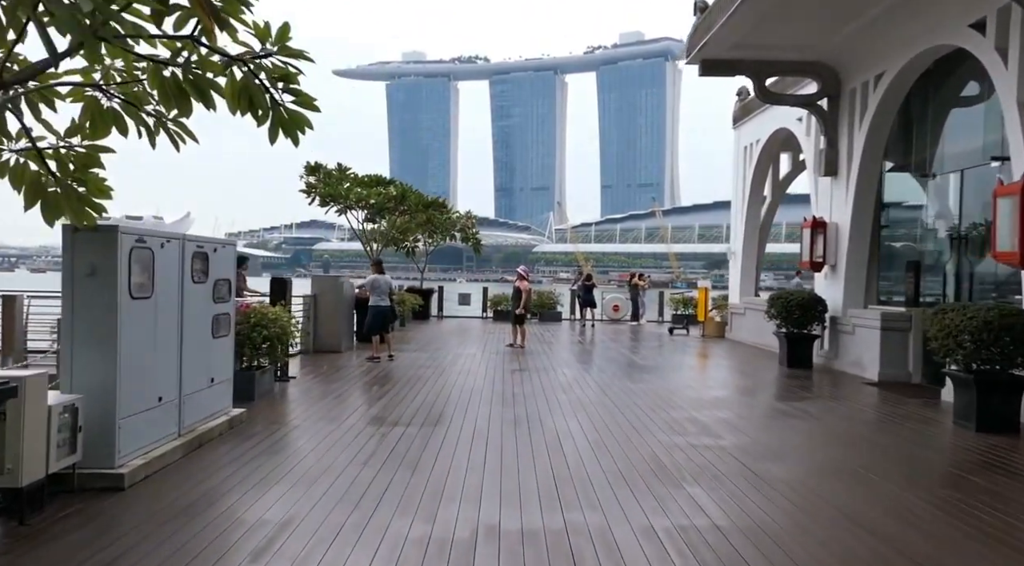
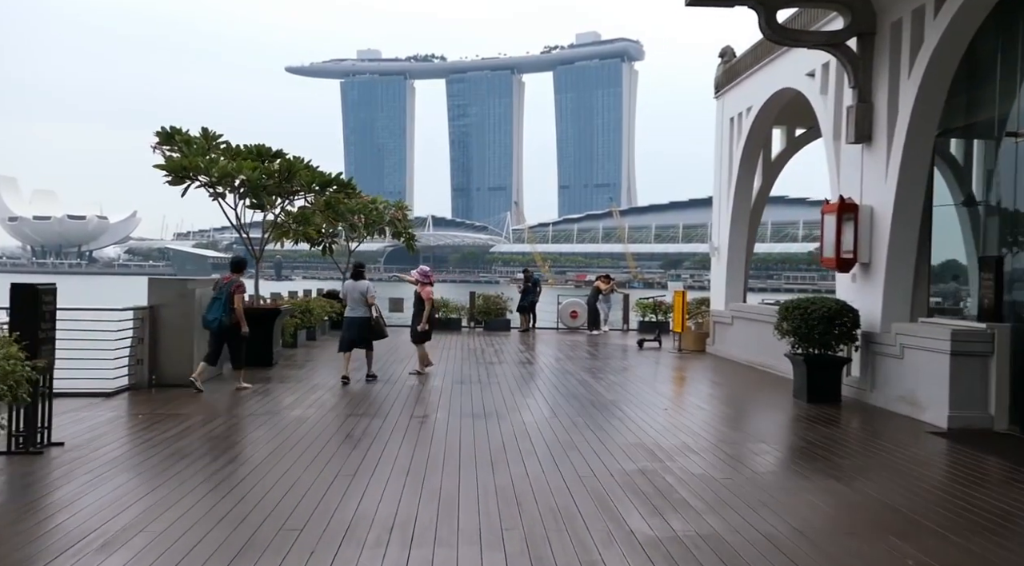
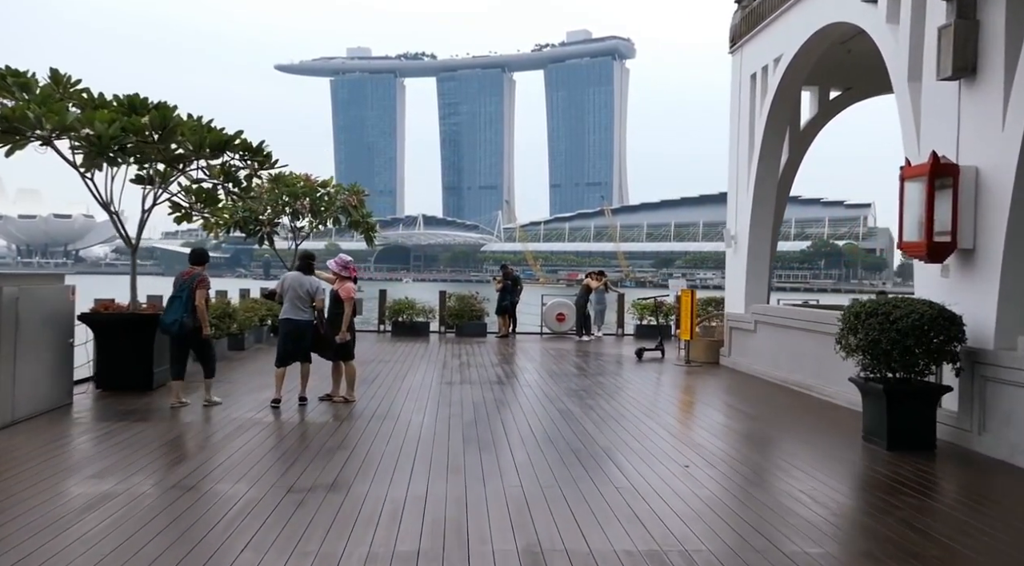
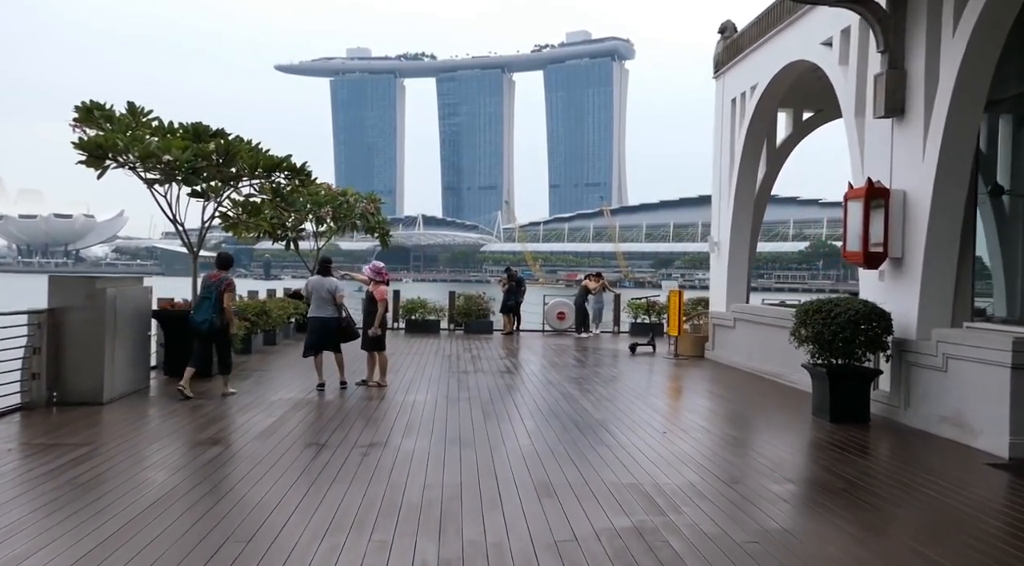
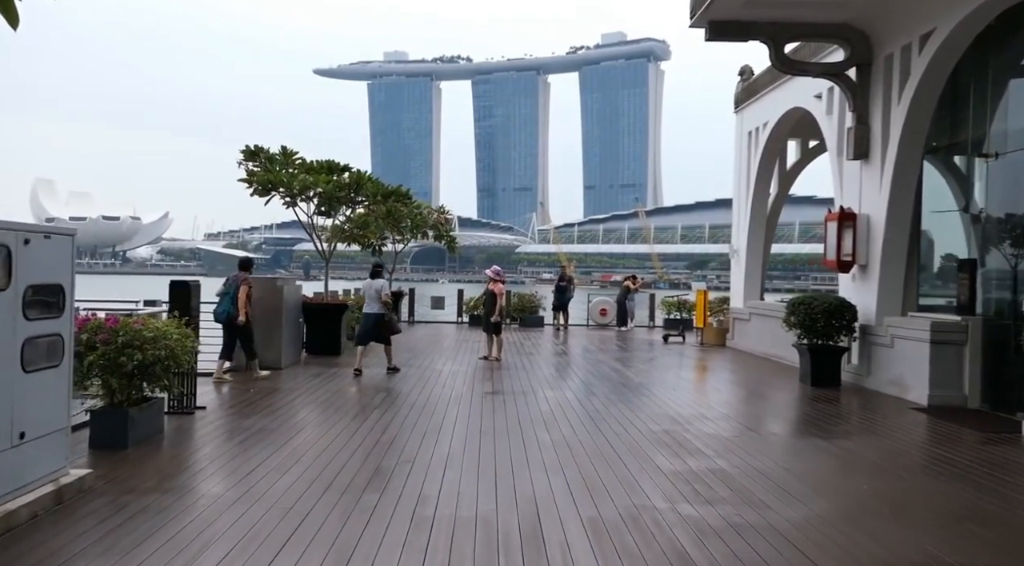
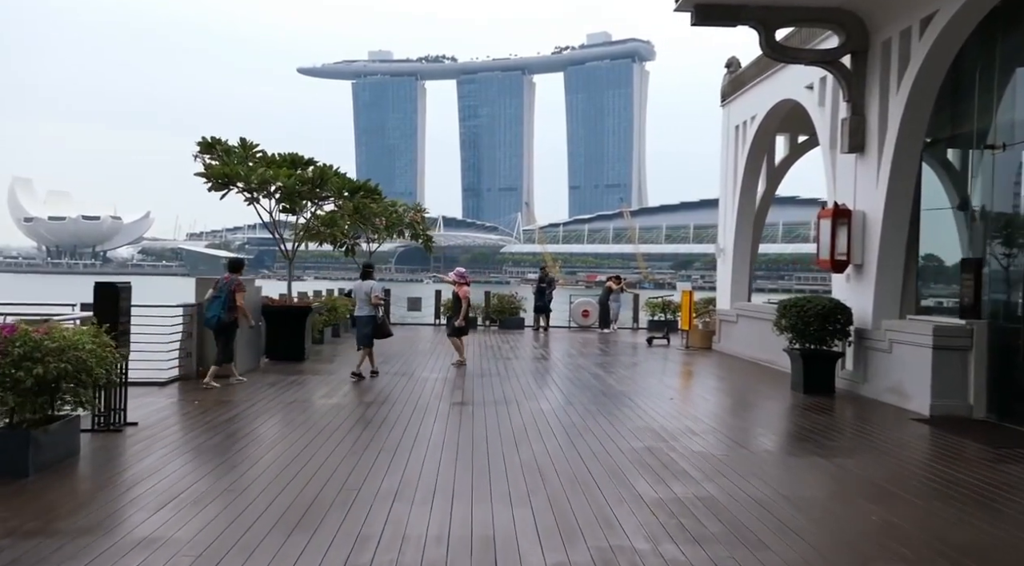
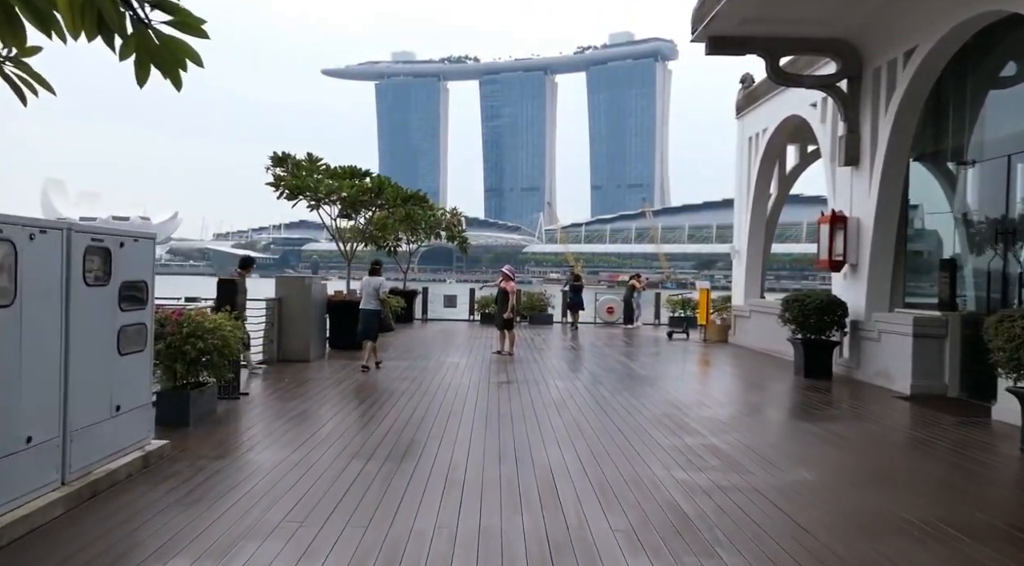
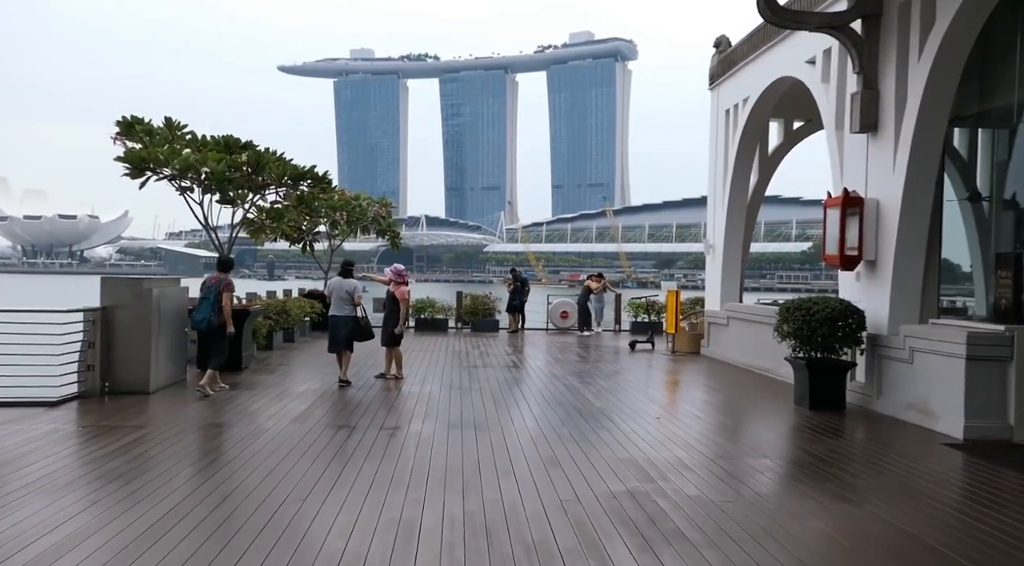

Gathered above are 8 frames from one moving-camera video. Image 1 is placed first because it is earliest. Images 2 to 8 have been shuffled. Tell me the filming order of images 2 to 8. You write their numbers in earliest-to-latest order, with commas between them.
7, 5, 6, 2, 8, 4, 3
